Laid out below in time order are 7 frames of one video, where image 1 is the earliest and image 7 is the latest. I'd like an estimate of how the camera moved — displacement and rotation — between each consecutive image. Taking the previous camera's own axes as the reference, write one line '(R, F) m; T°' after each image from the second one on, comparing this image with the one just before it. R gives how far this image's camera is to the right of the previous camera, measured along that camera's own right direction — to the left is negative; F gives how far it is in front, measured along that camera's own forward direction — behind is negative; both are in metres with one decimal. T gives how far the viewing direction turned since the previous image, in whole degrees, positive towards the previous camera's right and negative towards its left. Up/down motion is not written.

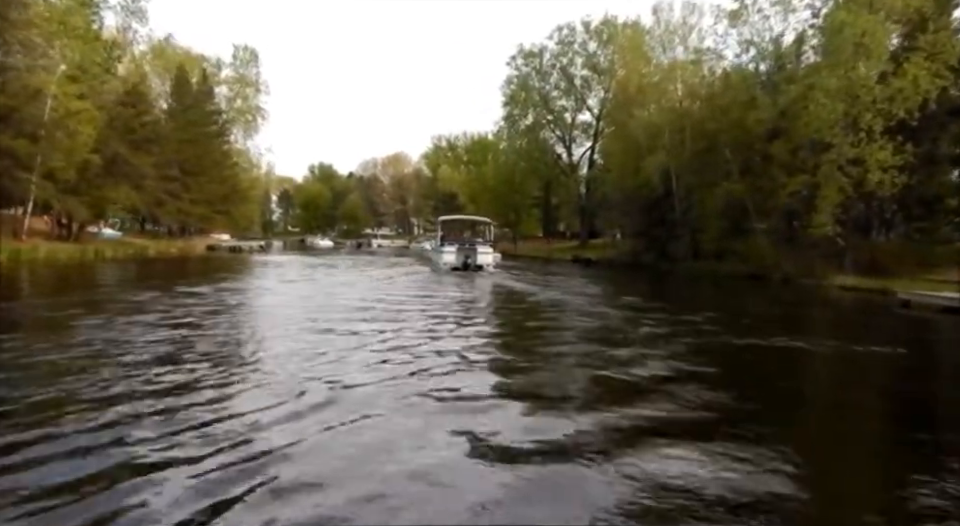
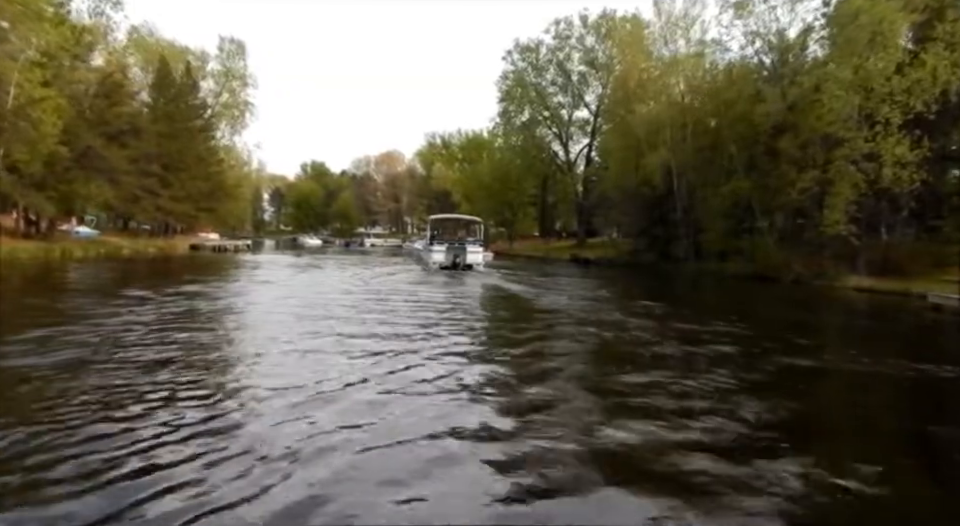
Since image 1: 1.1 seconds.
(0.0, +1.8) m; +1°
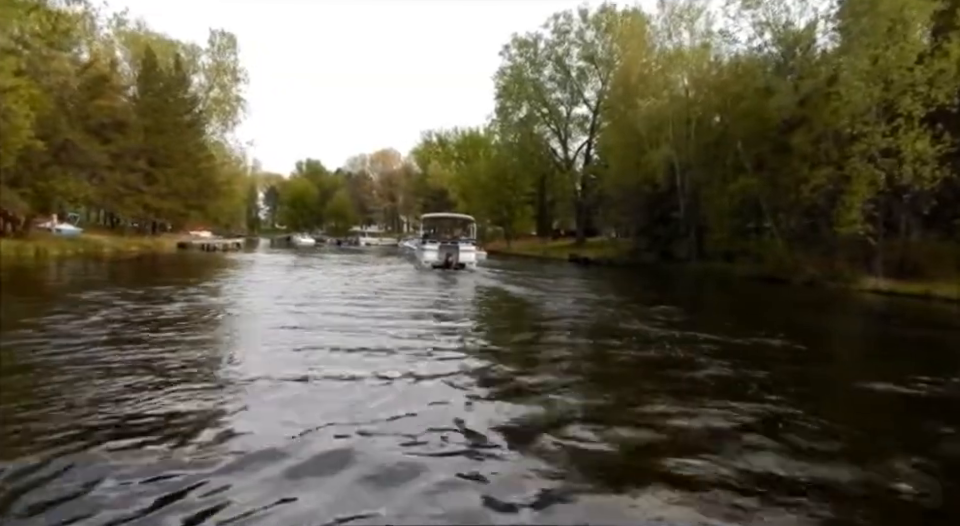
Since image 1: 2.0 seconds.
(-0.1, +1.5) m; 0°
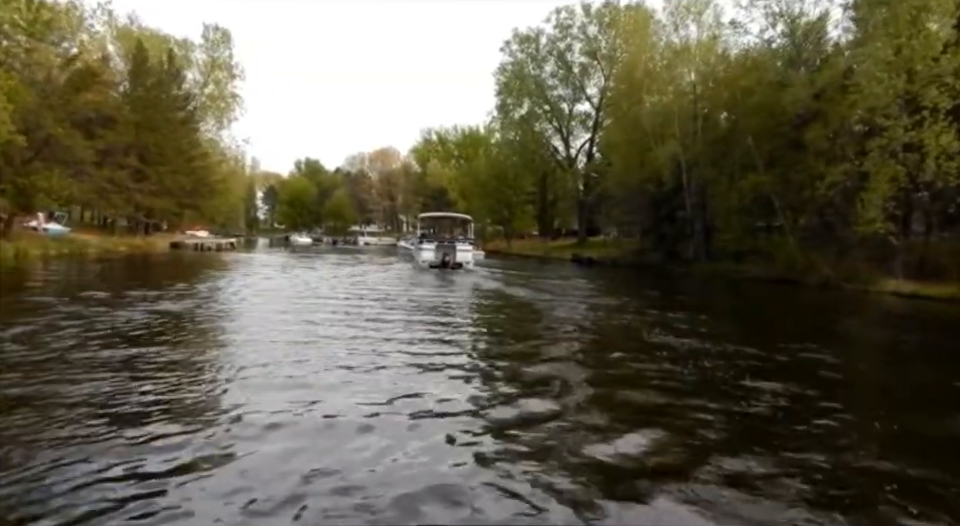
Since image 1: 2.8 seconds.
(-0.1, +1.3) m; 0°
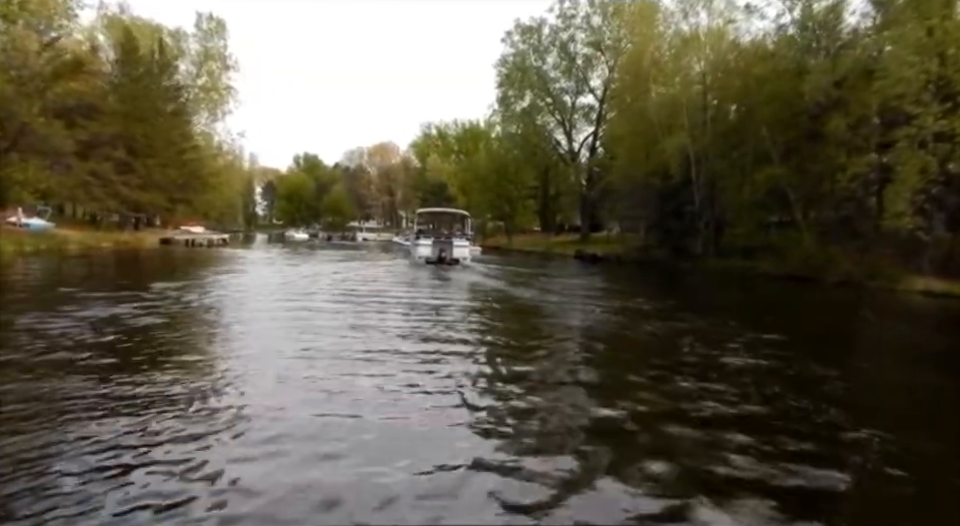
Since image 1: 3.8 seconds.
(-0.1, +1.6) m; 0°
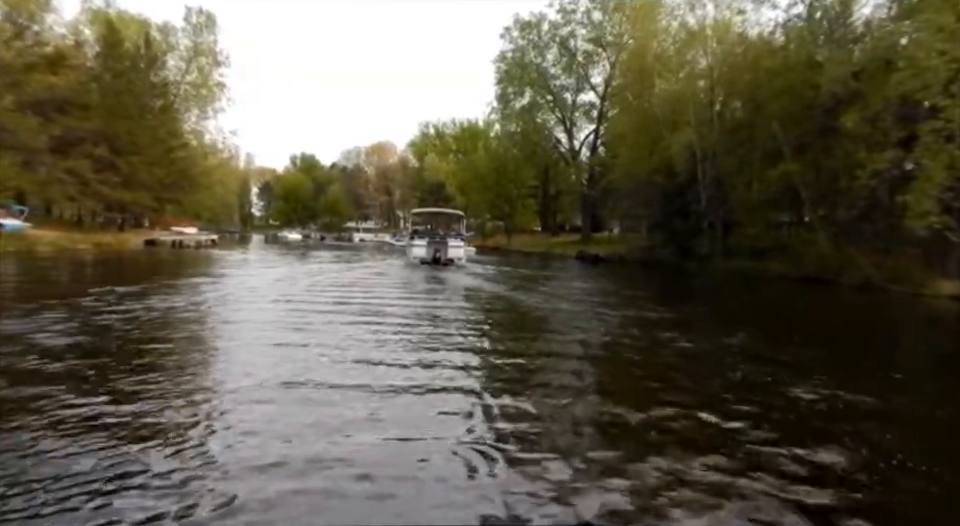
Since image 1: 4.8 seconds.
(0.0, +1.7) m; 0°
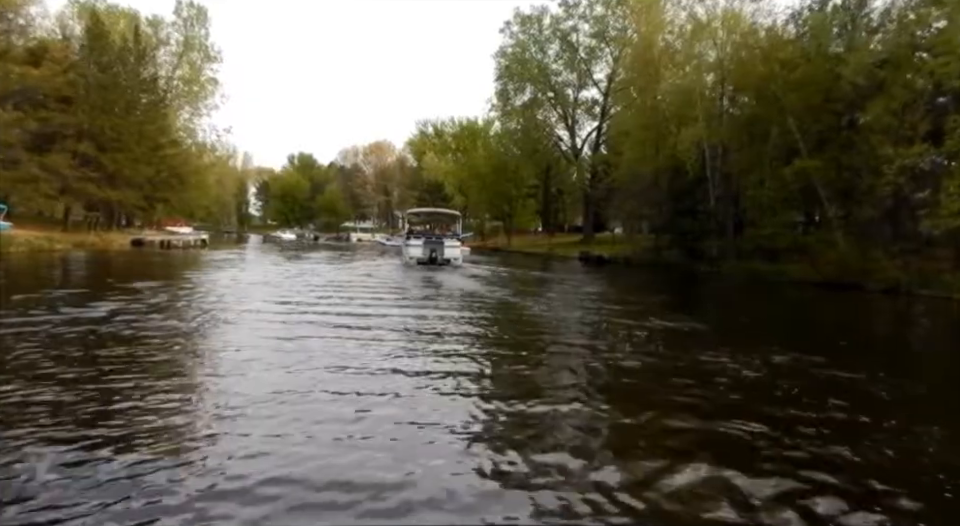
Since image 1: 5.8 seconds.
(-0.1, +1.6) m; 0°
